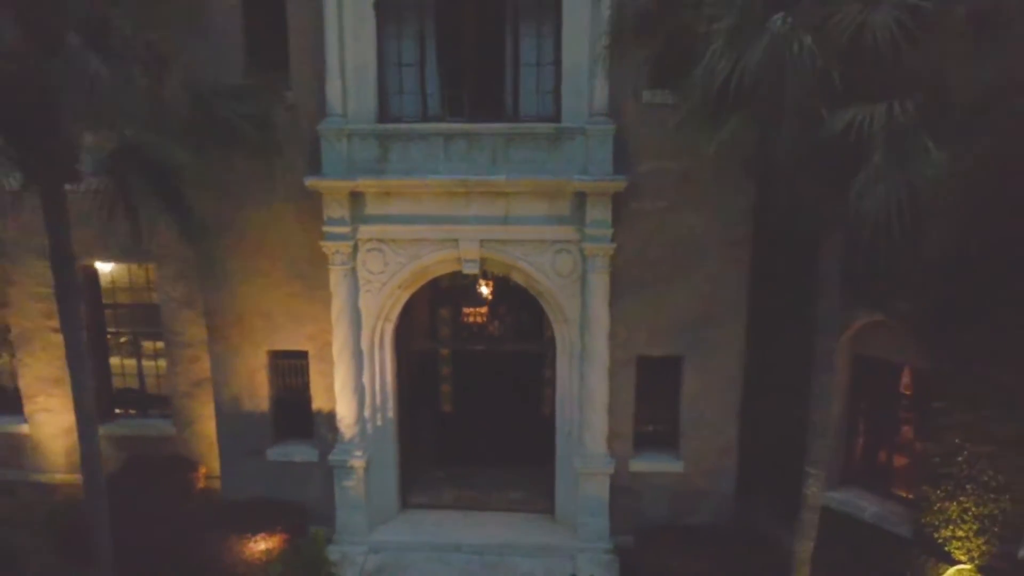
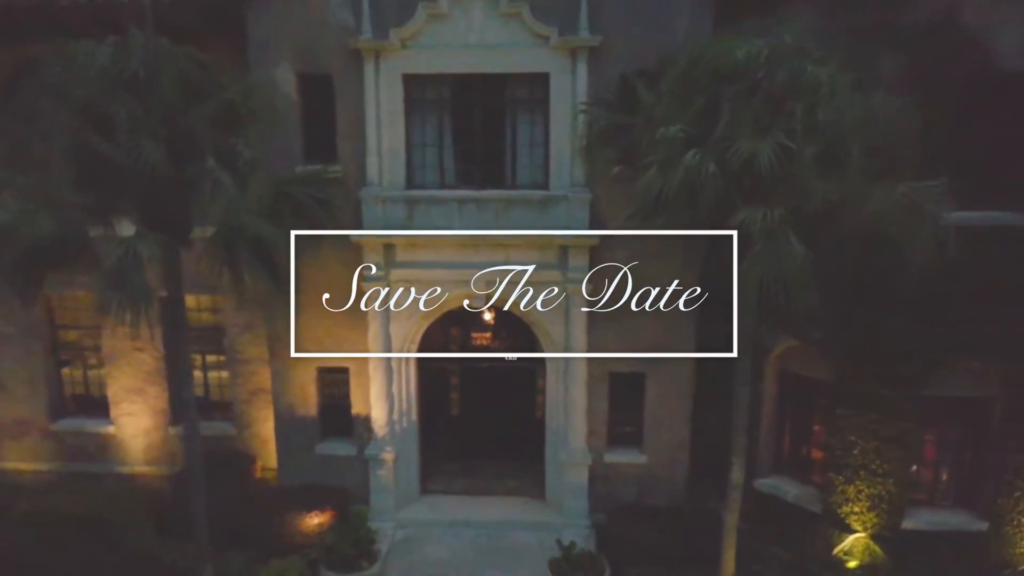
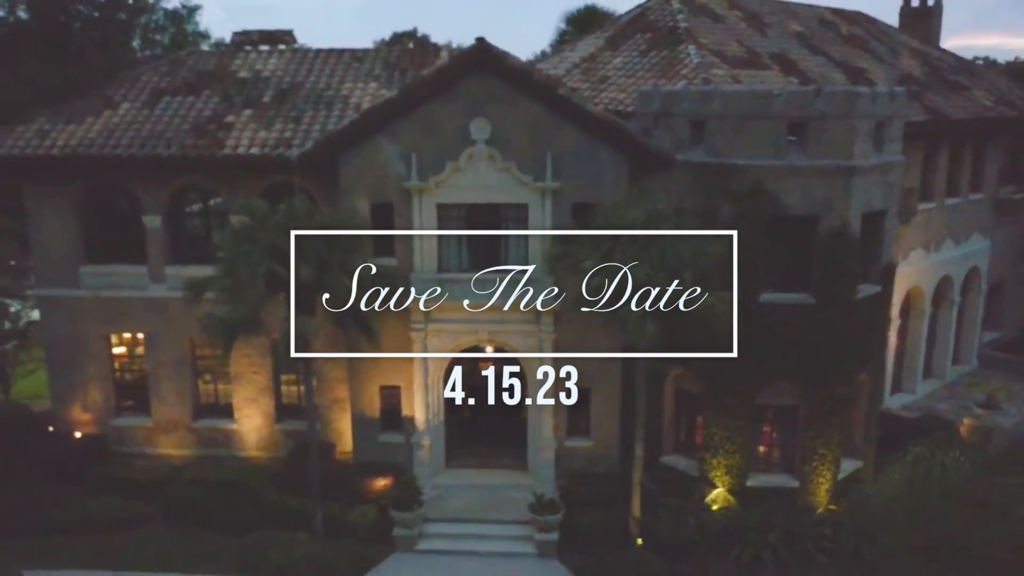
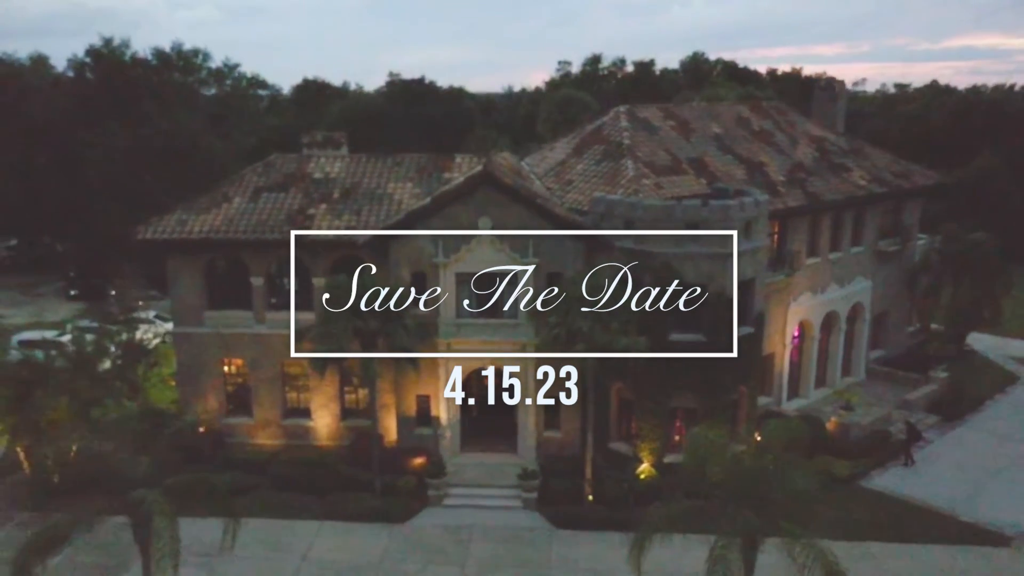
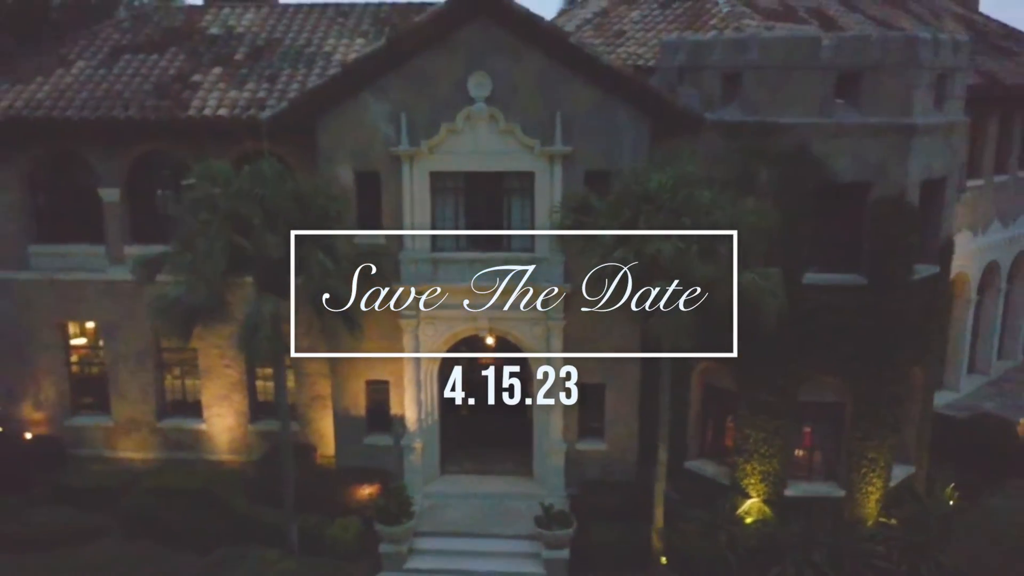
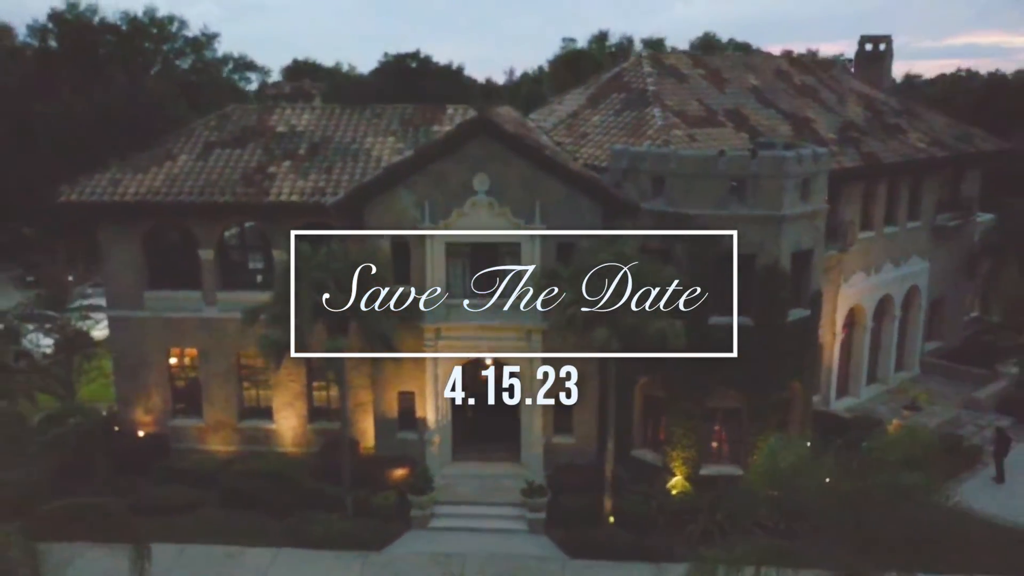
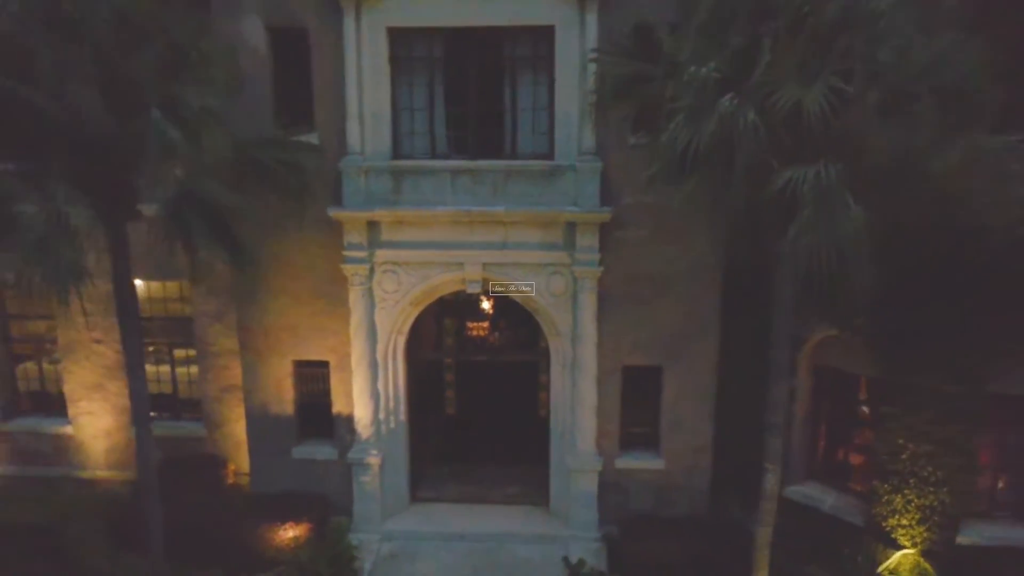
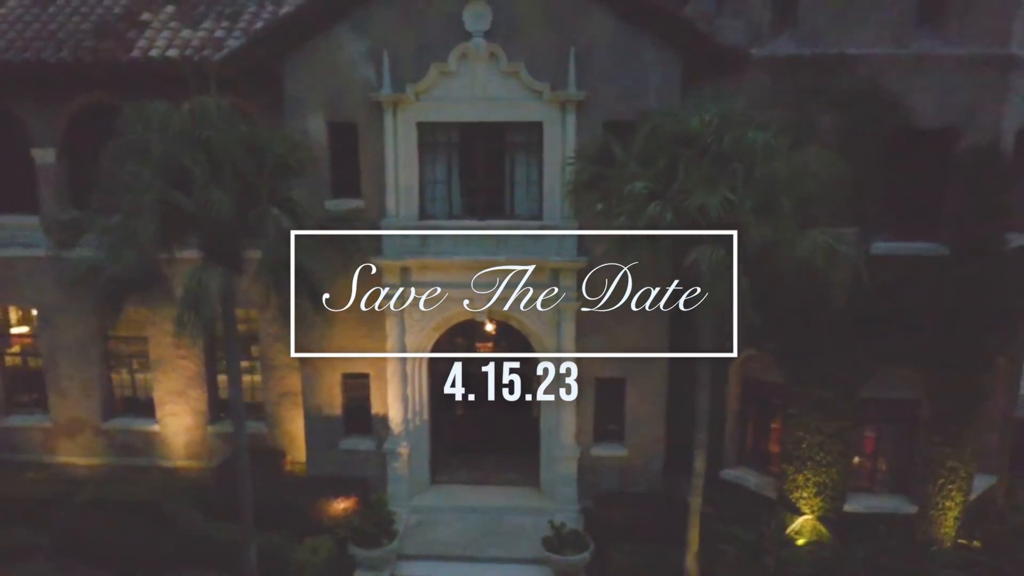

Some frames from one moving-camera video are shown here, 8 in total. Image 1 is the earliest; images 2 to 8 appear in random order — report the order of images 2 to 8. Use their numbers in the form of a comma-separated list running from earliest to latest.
7, 2, 8, 5, 3, 6, 4
